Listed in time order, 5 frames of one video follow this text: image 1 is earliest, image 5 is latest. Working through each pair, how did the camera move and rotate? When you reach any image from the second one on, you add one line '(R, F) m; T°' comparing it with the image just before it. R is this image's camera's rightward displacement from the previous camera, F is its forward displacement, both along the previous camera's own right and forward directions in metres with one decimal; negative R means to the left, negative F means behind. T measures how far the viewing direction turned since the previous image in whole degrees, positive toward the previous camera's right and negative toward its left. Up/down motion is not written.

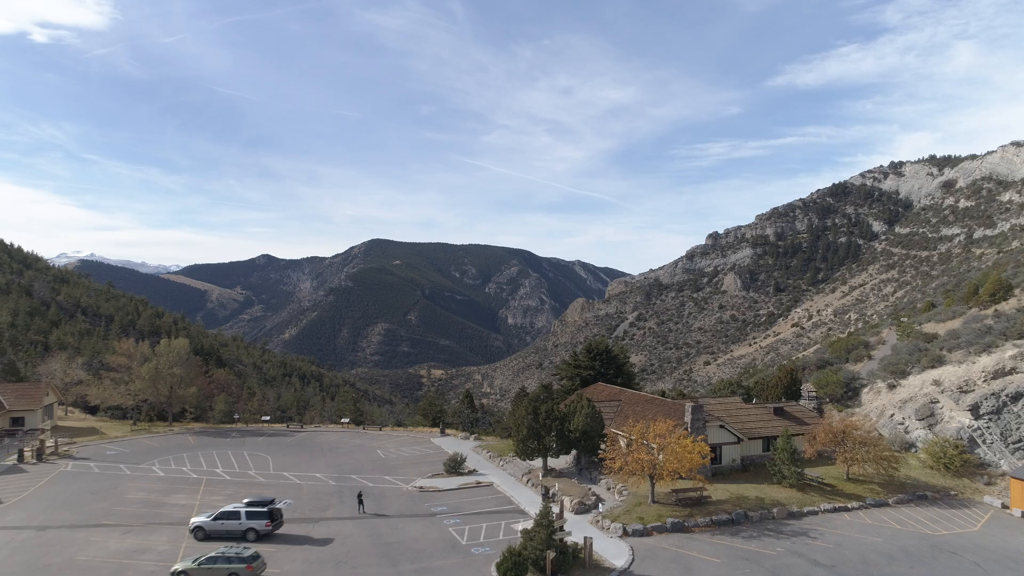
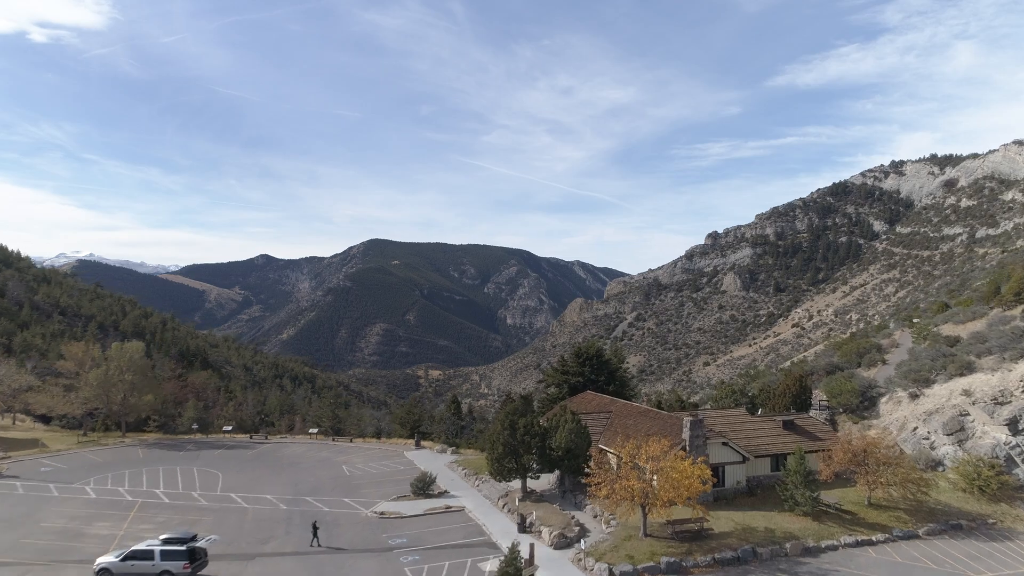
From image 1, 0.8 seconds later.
(+0.8, +2.3) m; 0°
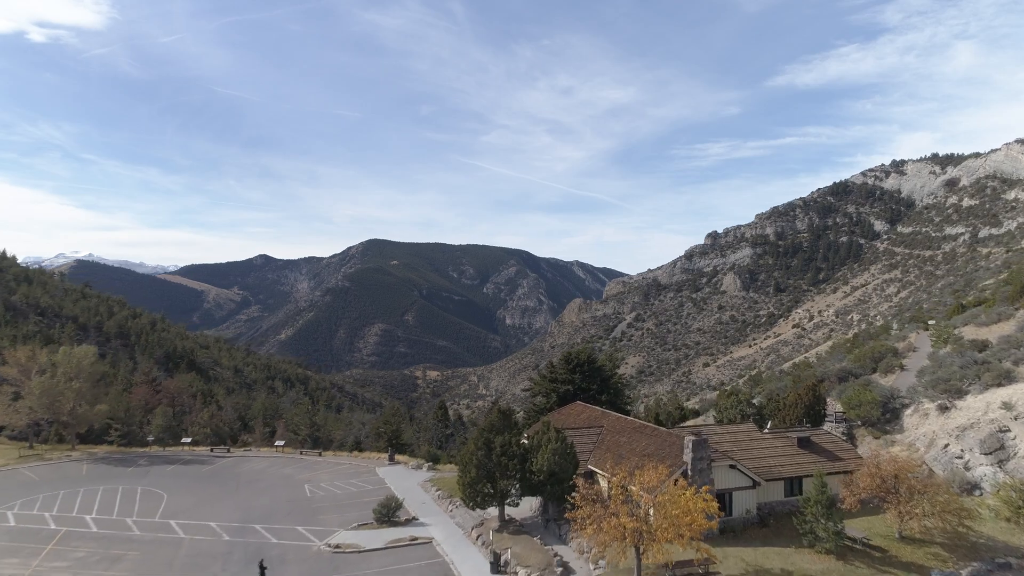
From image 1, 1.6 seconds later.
(+0.6, +2.2) m; 0°
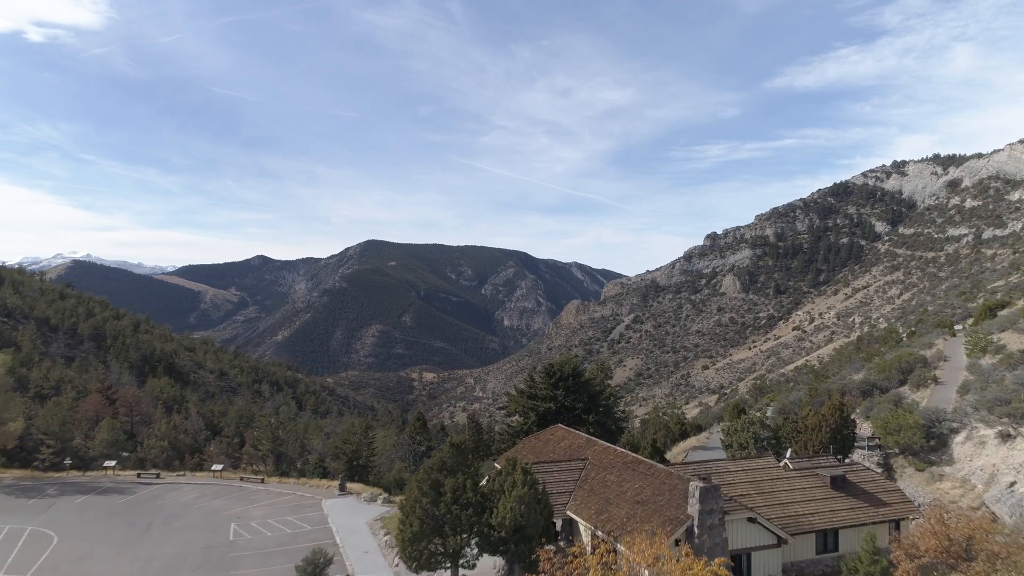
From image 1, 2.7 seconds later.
(+0.9, +3.3) m; 0°
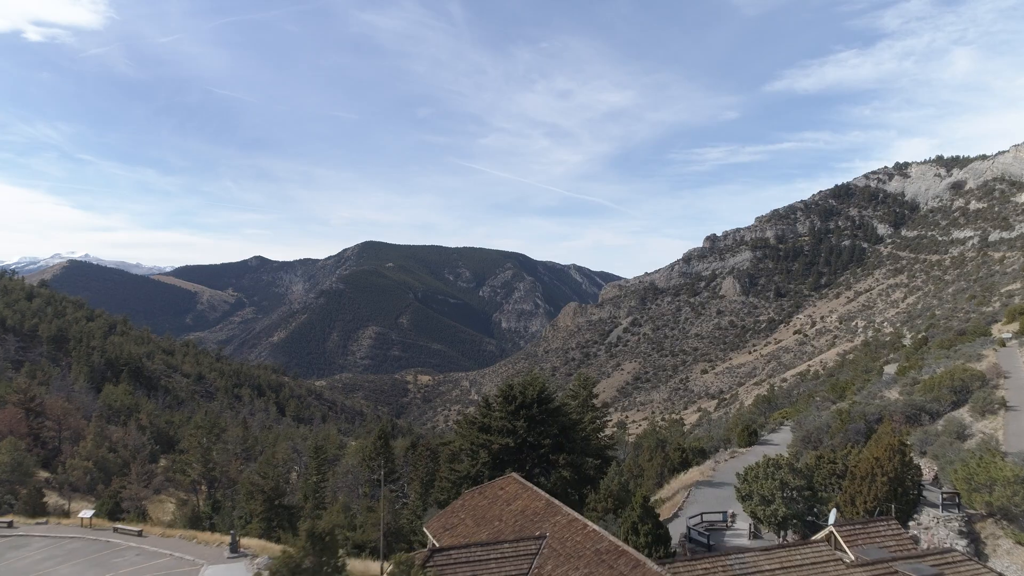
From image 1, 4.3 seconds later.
(+1.3, +4.6) m; 0°
